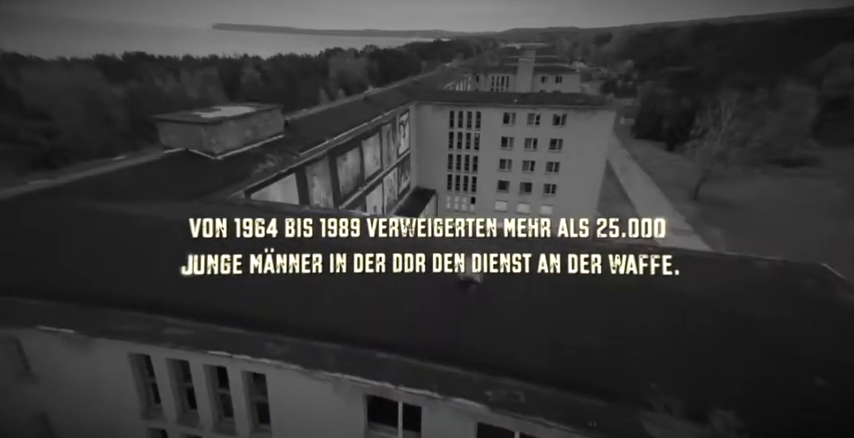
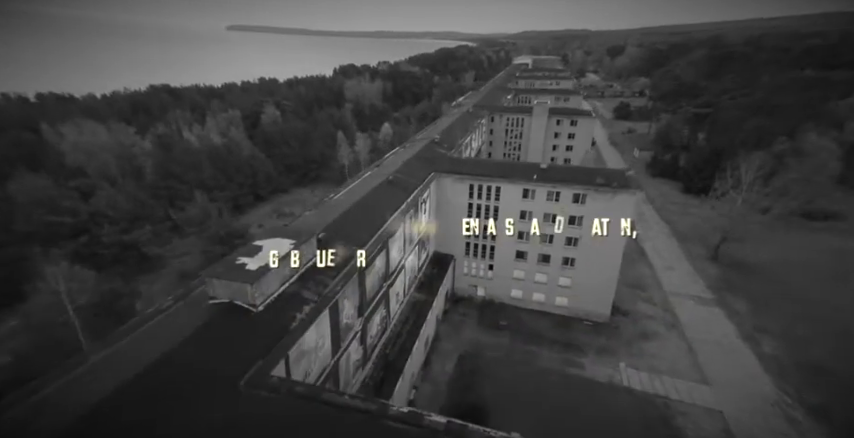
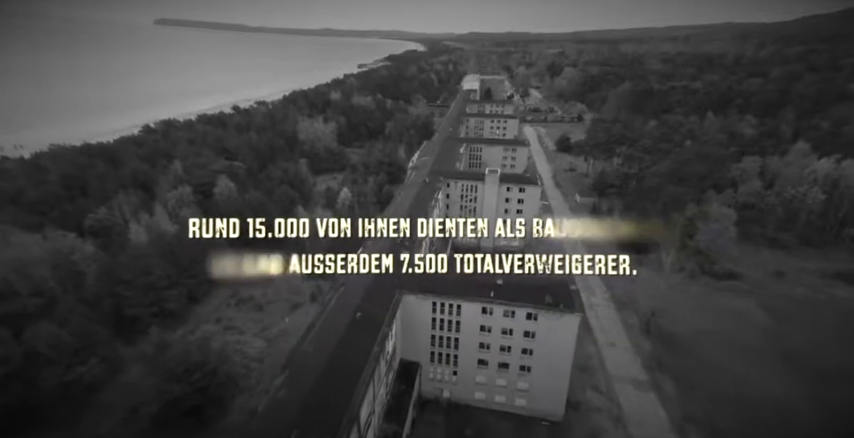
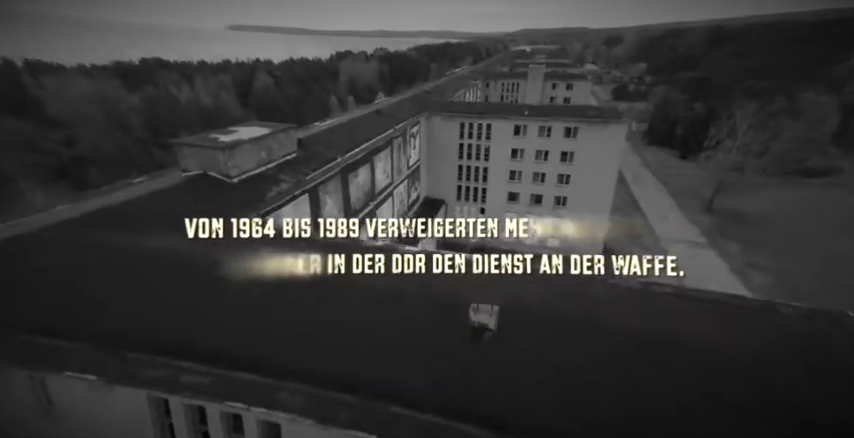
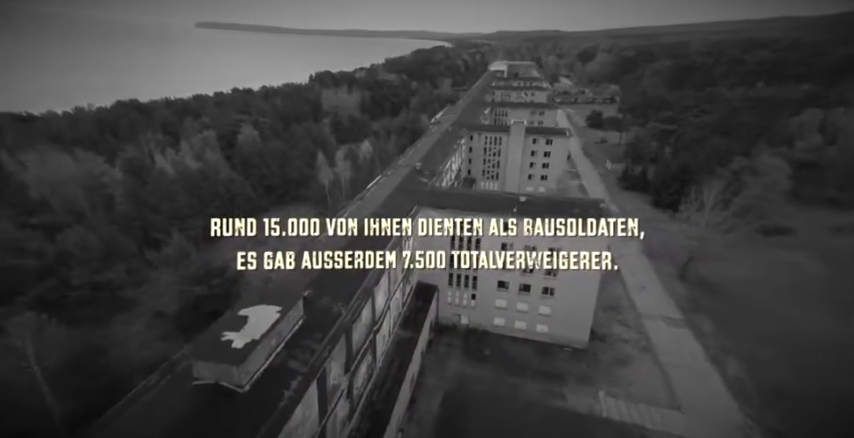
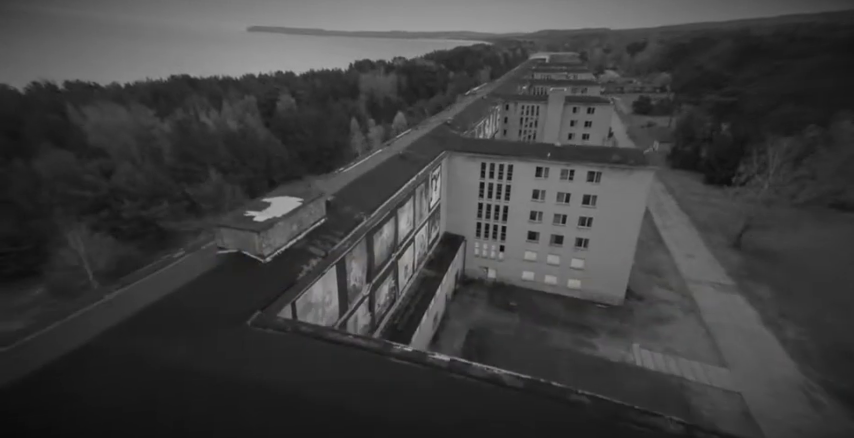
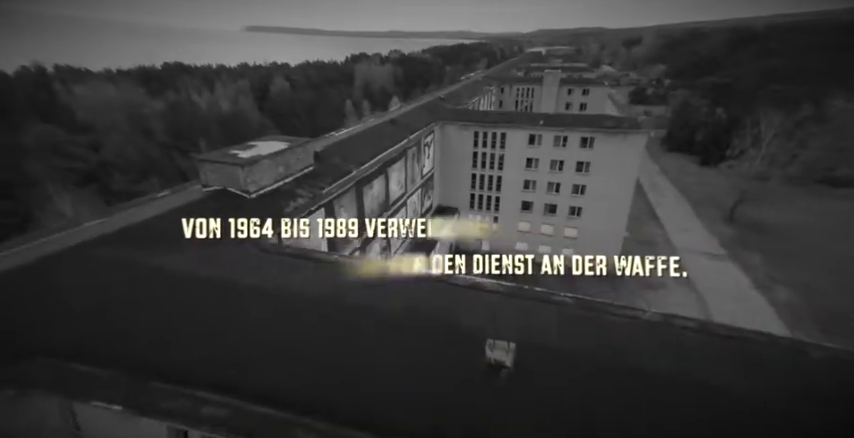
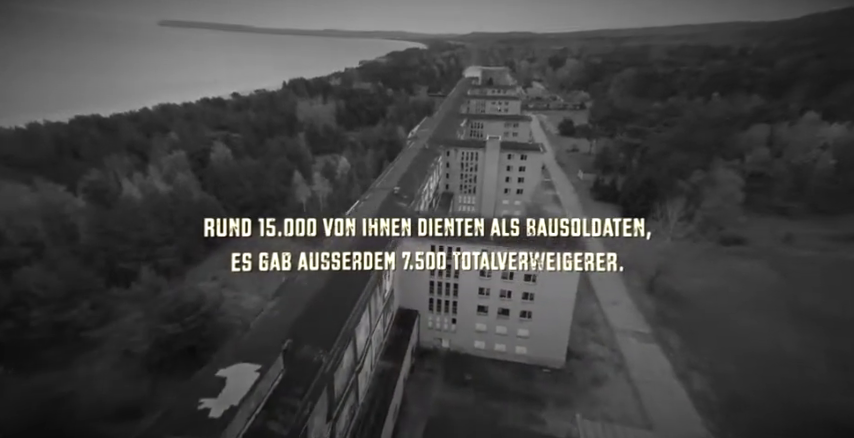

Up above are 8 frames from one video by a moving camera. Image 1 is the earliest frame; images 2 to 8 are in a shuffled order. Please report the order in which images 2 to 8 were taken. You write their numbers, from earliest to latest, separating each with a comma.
4, 7, 6, 2, 5, 8, 3
